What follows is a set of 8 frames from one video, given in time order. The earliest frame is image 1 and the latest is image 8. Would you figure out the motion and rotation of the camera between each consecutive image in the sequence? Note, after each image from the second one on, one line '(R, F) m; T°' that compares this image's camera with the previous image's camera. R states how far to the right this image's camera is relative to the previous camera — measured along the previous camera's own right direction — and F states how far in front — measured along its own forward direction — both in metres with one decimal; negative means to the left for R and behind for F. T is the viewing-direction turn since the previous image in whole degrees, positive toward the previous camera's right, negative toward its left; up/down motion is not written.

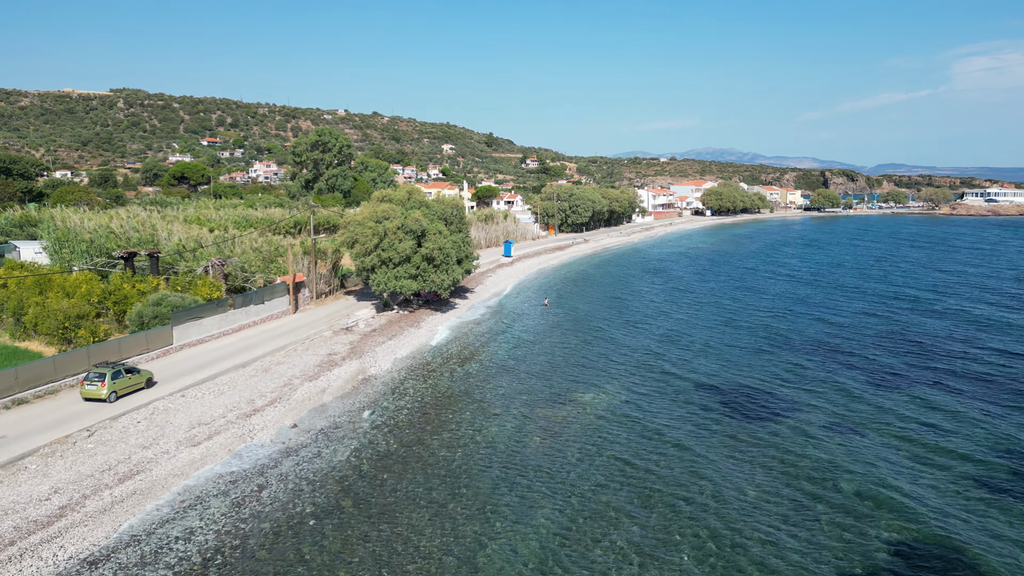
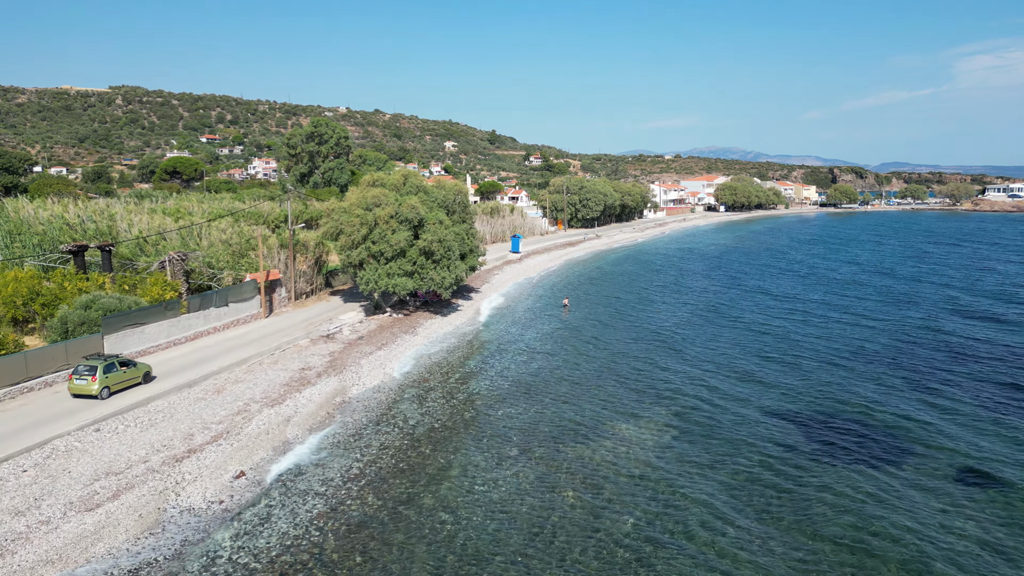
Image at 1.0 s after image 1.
(-0.6, +6.4) m; 0°
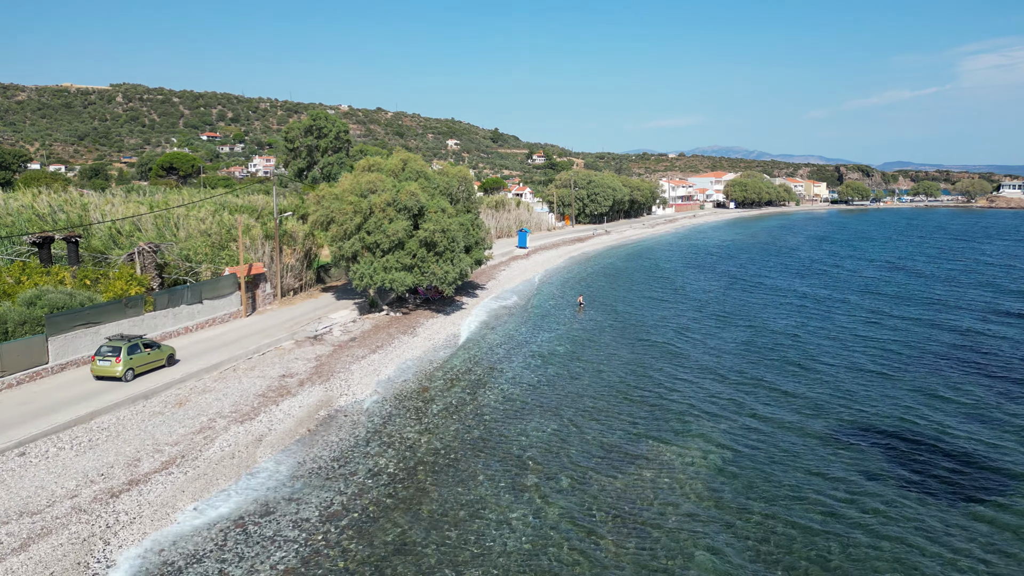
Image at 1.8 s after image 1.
(-0.4, +3.7) m; 0°
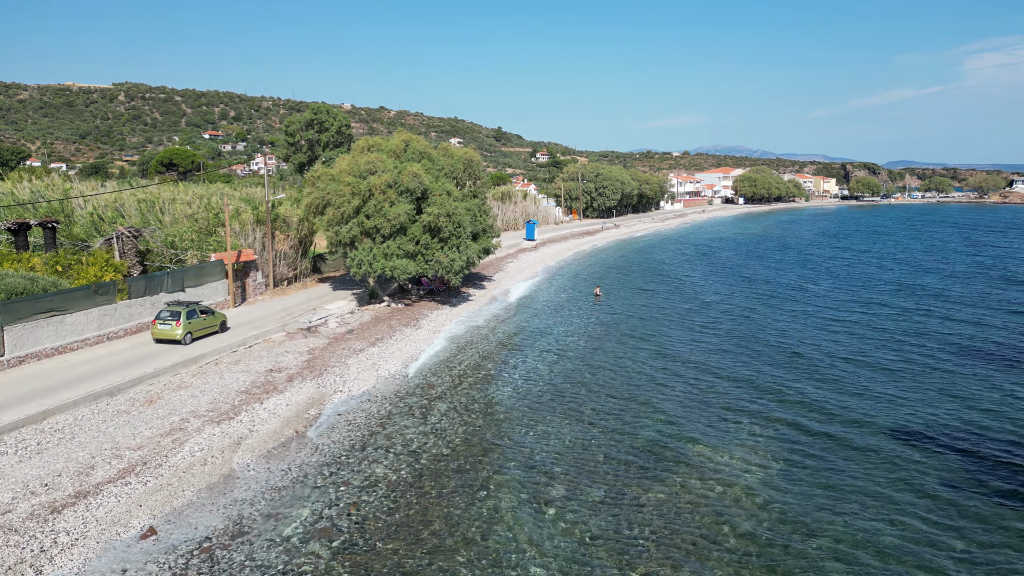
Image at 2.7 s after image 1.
(-0.4, +2.5) m; 0°
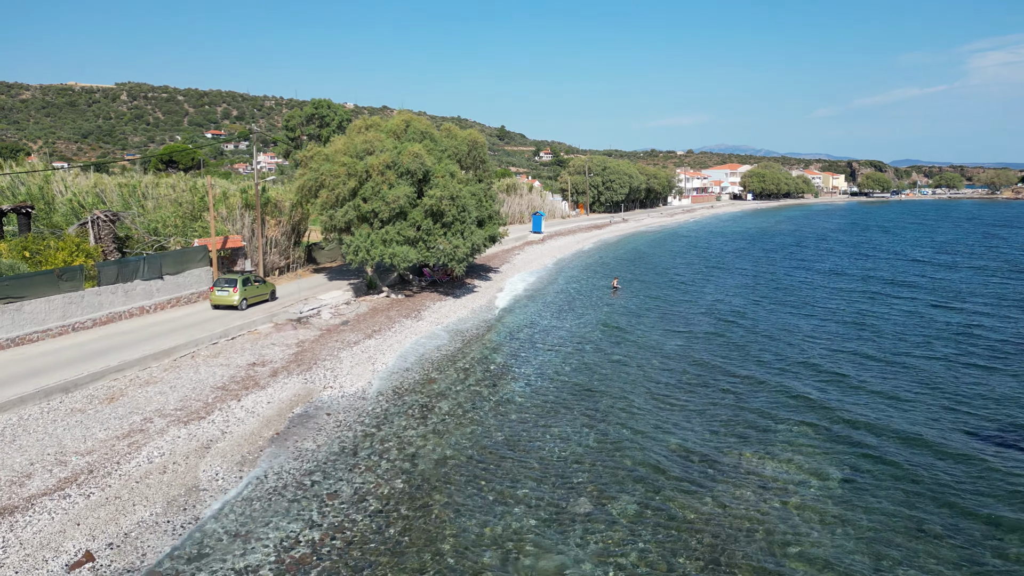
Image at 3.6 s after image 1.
(-0.2, +2.3) m; 0°
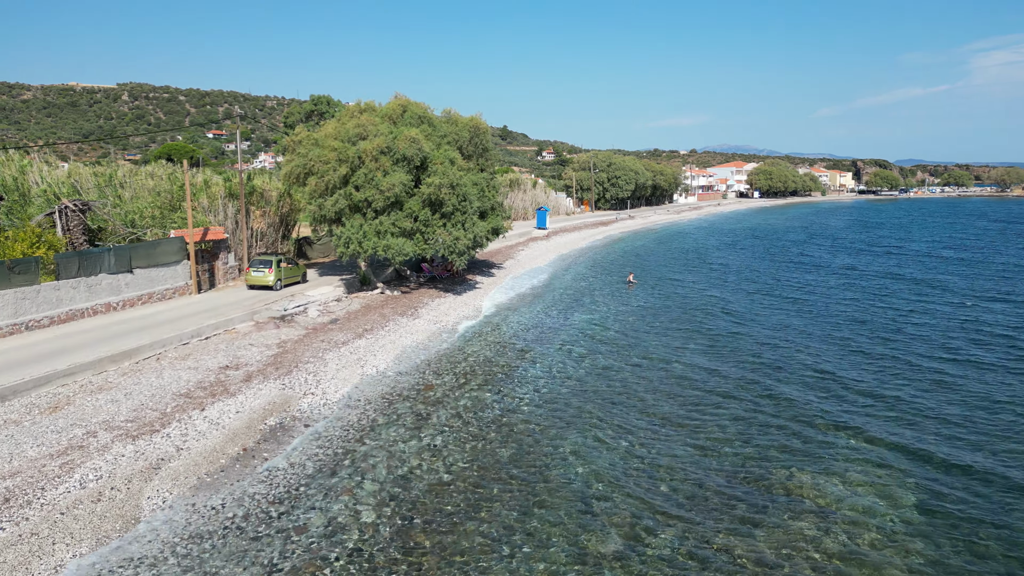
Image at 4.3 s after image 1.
(-0.1, +2.2) m; 0°
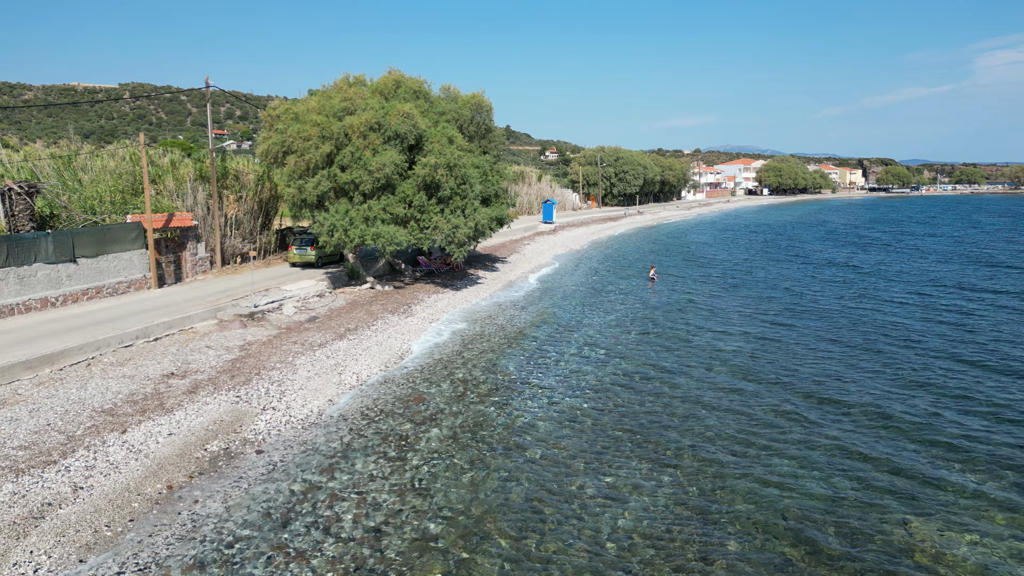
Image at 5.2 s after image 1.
(-0.1, +3.0) m; 0°
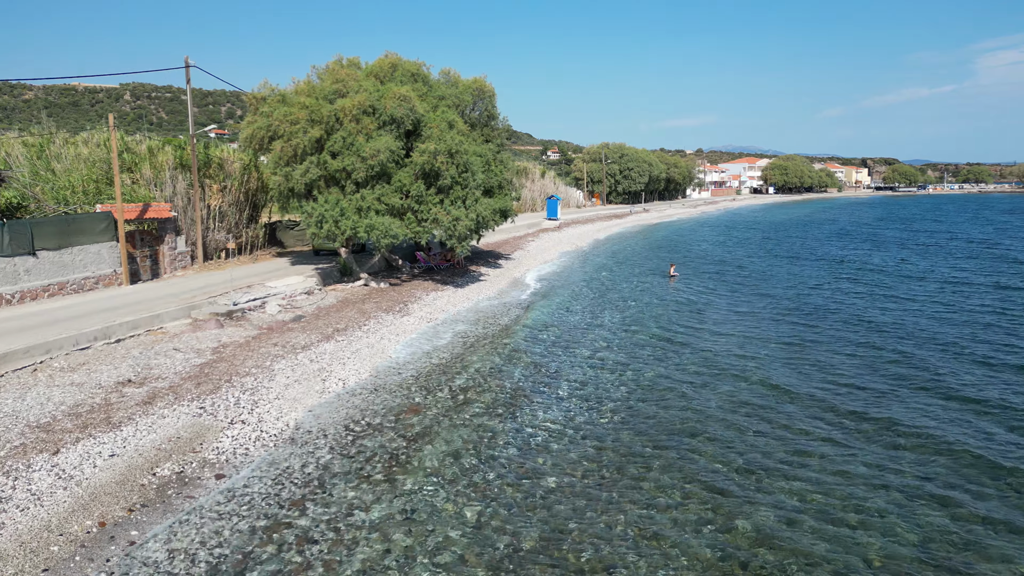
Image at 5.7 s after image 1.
(-0.1, +1.7) m; 0°
